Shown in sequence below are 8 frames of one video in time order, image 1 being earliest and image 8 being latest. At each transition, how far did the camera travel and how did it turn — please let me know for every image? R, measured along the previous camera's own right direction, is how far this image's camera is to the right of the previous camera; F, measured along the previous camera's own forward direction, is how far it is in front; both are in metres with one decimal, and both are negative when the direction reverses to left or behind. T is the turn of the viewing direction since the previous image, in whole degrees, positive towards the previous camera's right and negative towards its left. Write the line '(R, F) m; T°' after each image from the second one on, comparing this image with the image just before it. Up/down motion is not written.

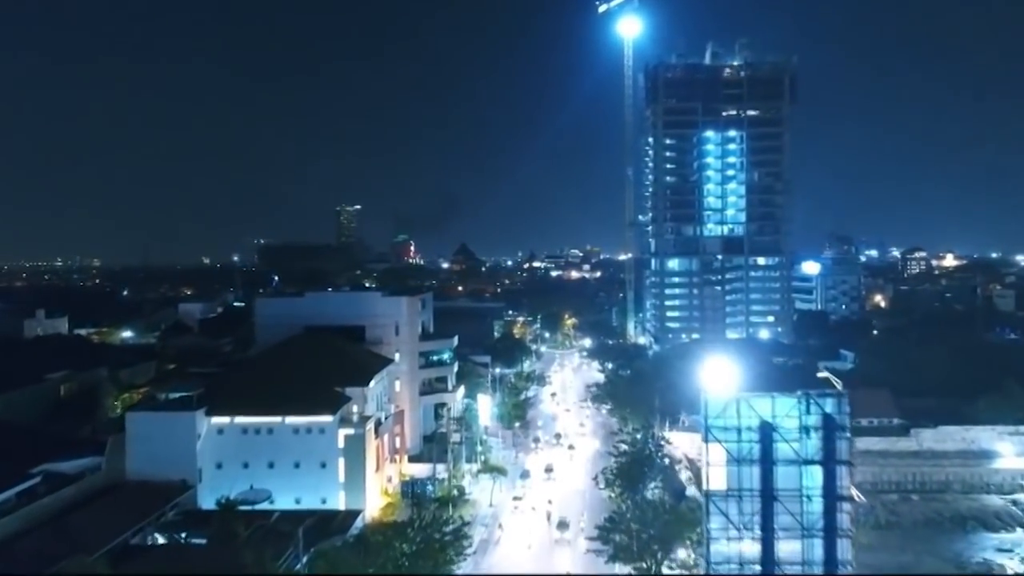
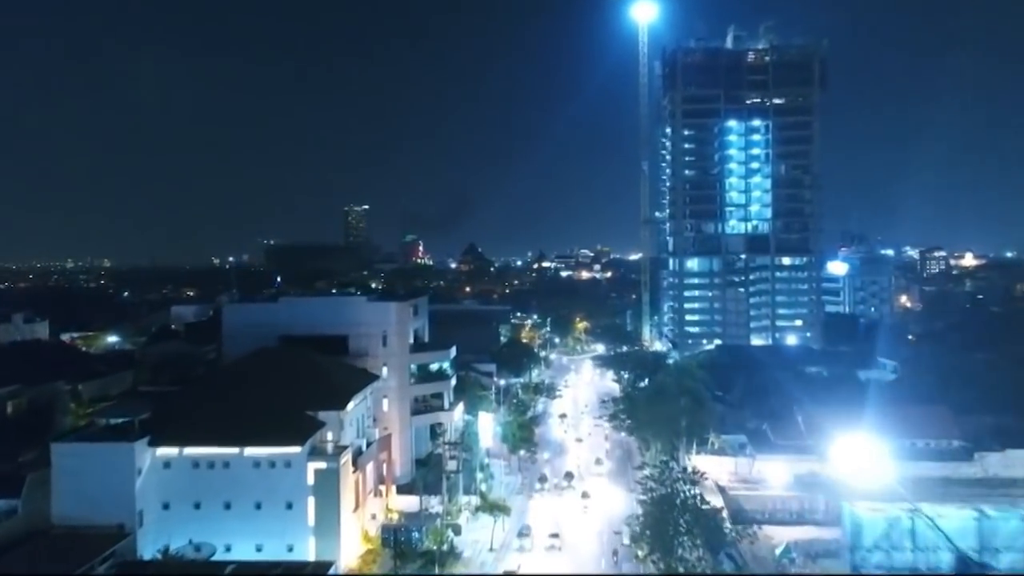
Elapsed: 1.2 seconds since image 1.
(+0.1, +3.3) m; -1°
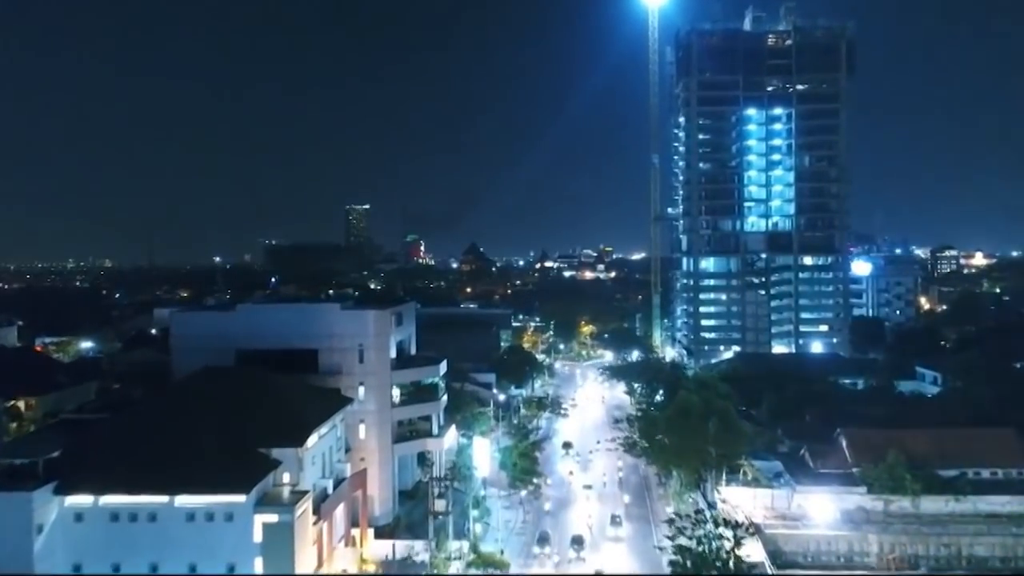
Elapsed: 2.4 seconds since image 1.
(+0.1, +3.4) m; 0°
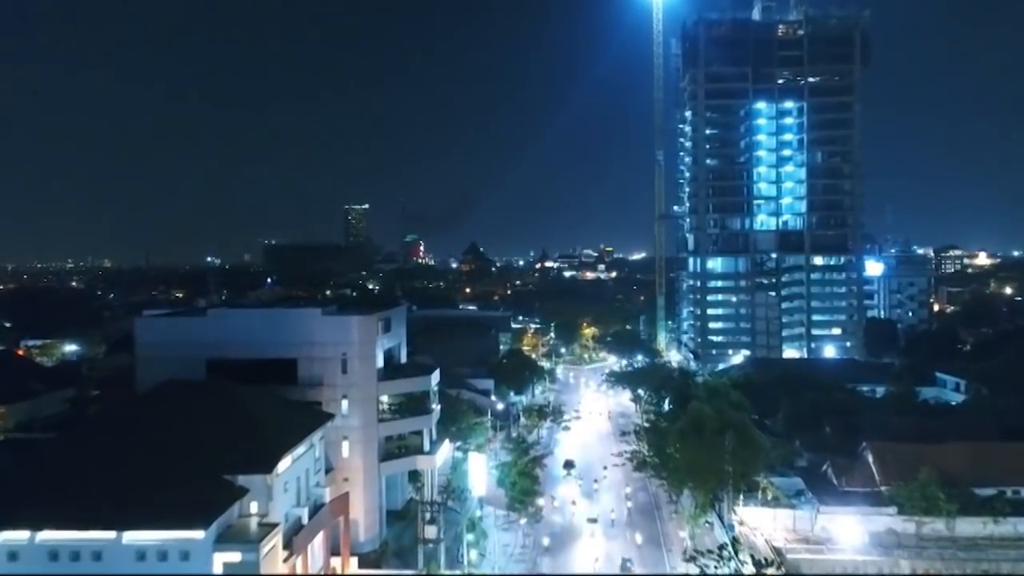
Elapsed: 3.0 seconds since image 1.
(0.0, +1.7) m; 0°
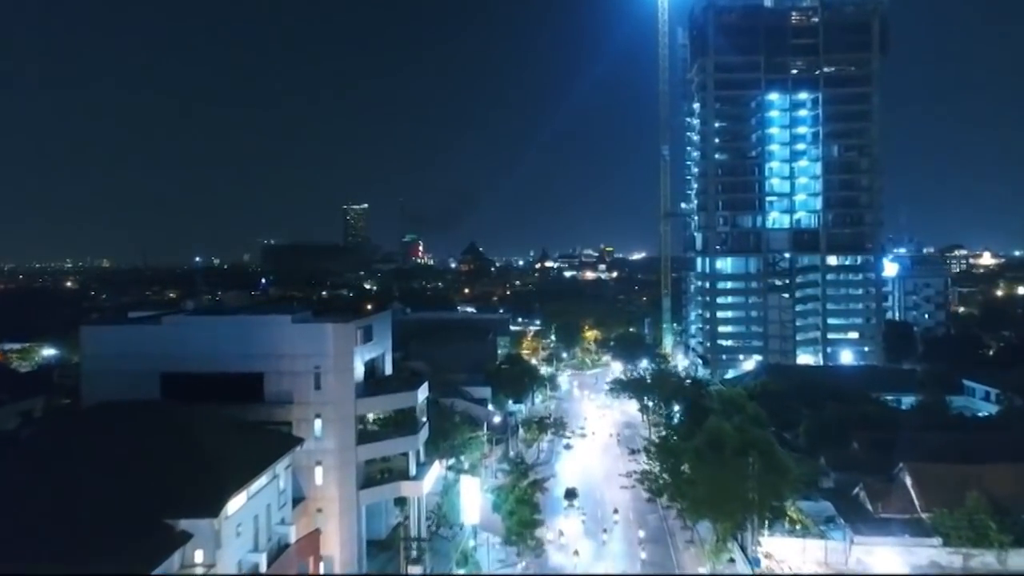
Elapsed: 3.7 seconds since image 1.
(+0.1, +2.1) m; 0°
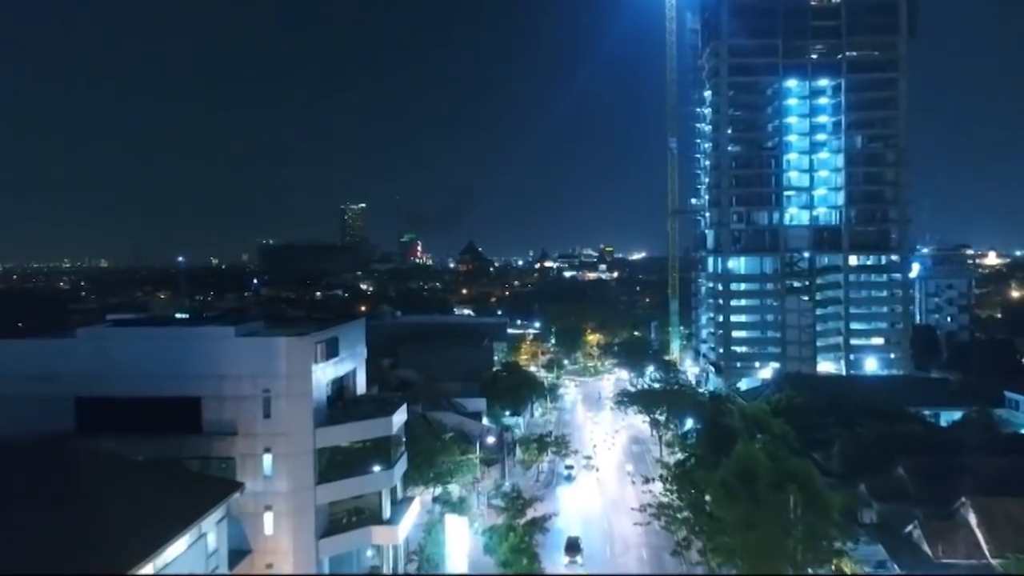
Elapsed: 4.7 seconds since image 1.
(+0.1, +2.8) m; 0°
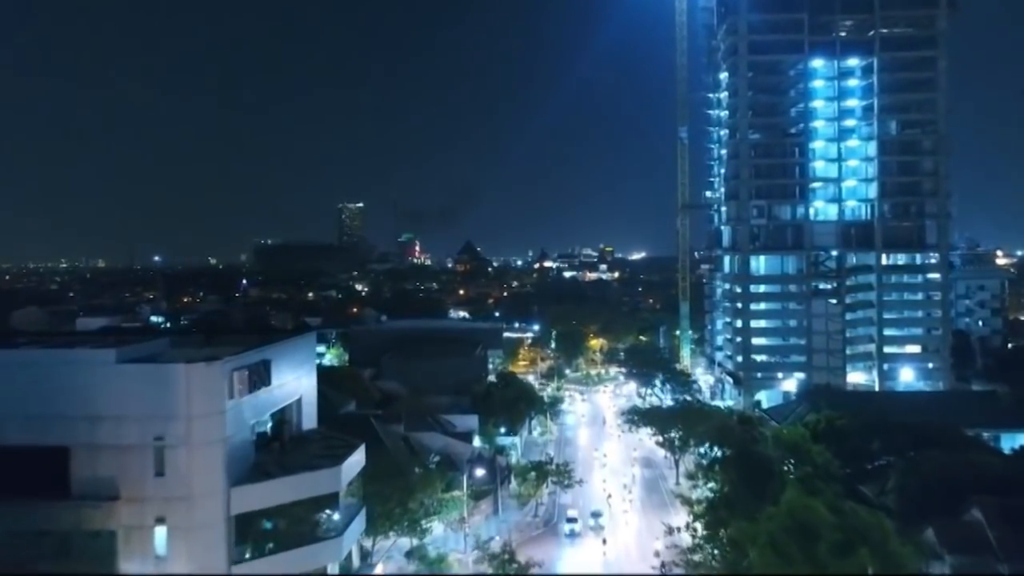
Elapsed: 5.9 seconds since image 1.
(+0.1, +3.4) m; 0°
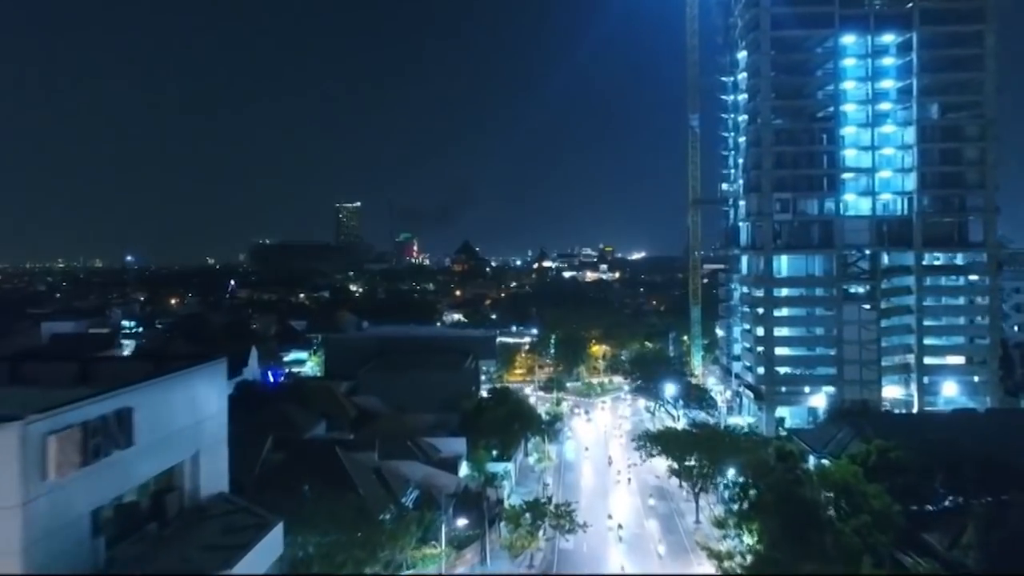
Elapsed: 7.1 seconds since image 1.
(+0.2, +3.4) m; 0°
